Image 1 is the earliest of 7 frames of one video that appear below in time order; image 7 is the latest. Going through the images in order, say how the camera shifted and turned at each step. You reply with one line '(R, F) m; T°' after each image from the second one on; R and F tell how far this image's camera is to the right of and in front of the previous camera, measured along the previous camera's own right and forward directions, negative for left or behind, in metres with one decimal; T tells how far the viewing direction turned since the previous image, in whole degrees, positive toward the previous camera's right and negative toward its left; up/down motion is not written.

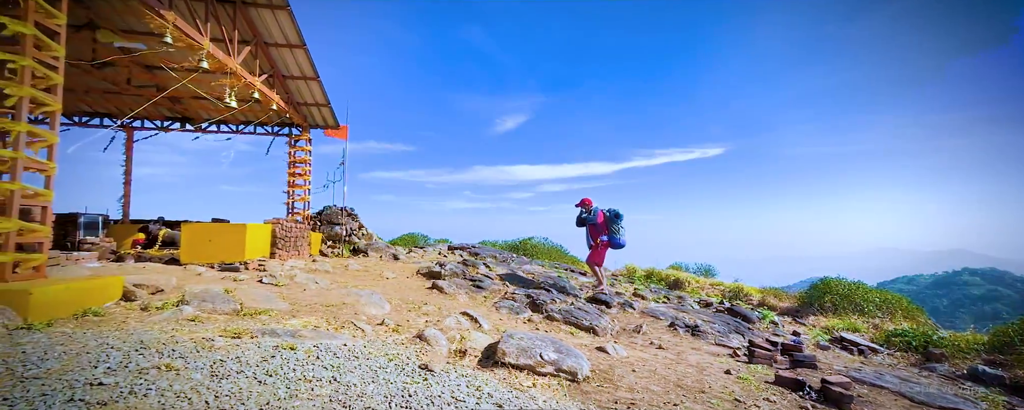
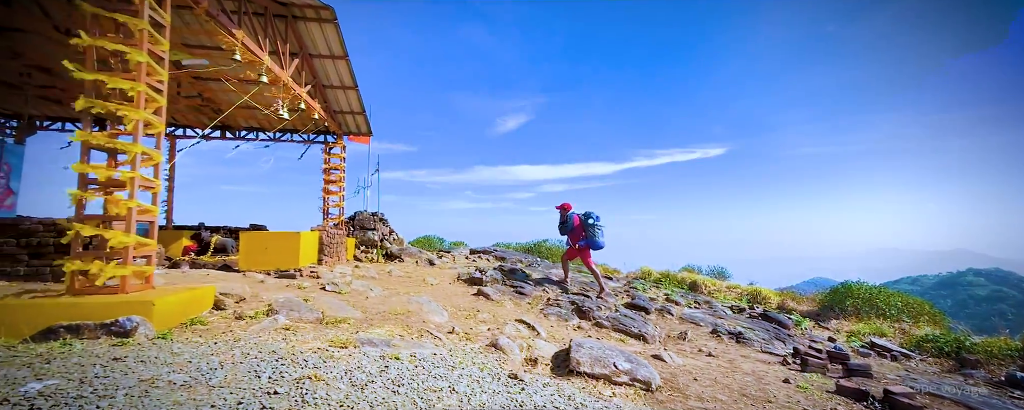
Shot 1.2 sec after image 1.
(-0.7, -0.2) m; -1°
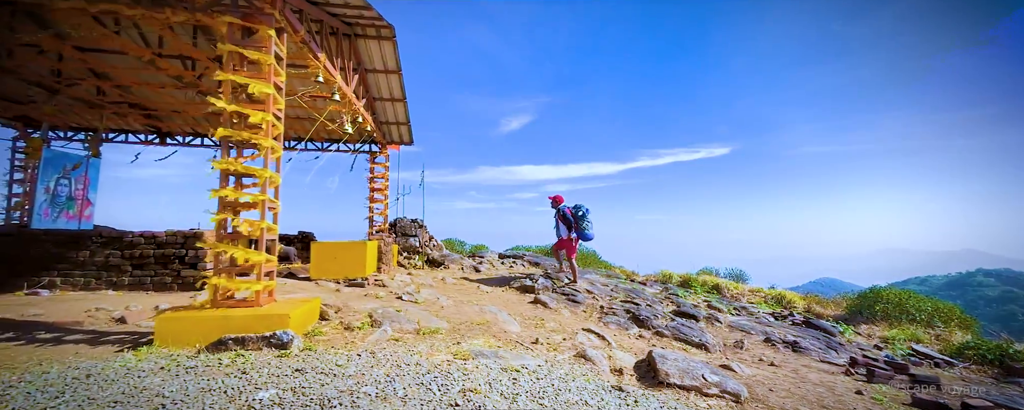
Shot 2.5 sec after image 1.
(-0.9, -0.3) m; -2°
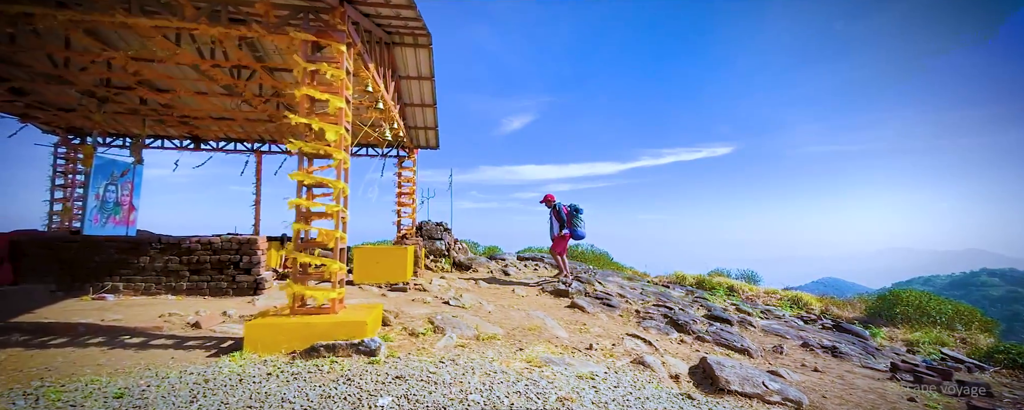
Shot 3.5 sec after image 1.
(-0.6, -0.1) m; -1°
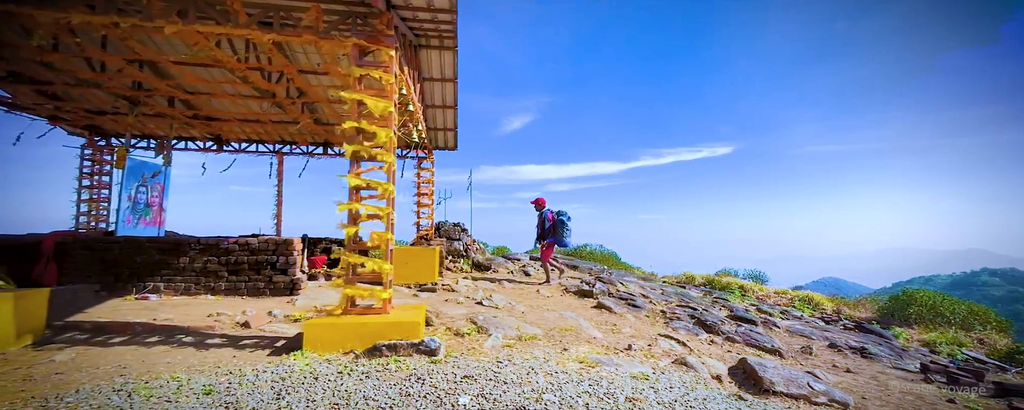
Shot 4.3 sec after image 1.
(-0.5, -0.1) m; -1°
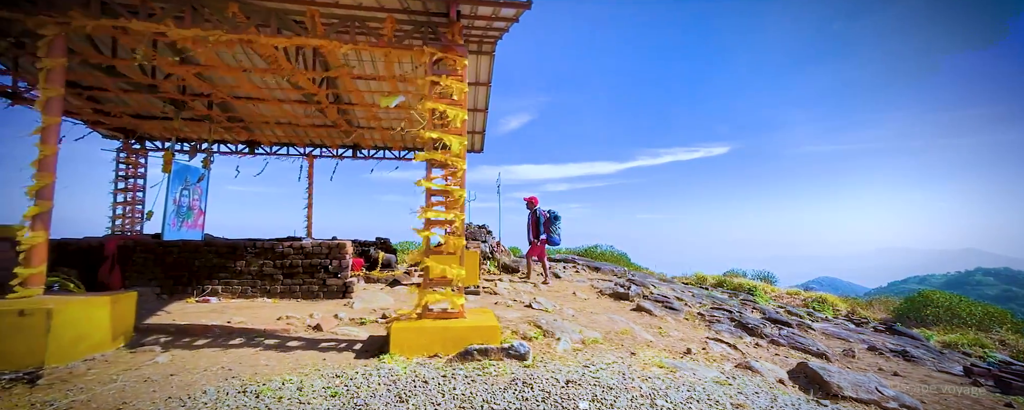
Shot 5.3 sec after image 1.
(-0.8, -0.1) m; -1°
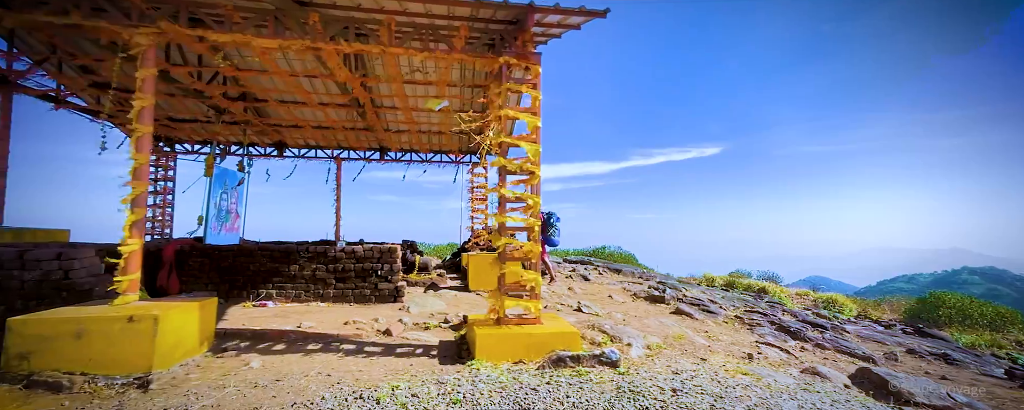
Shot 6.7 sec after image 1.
(-0.8, -0.1) m; 0°
